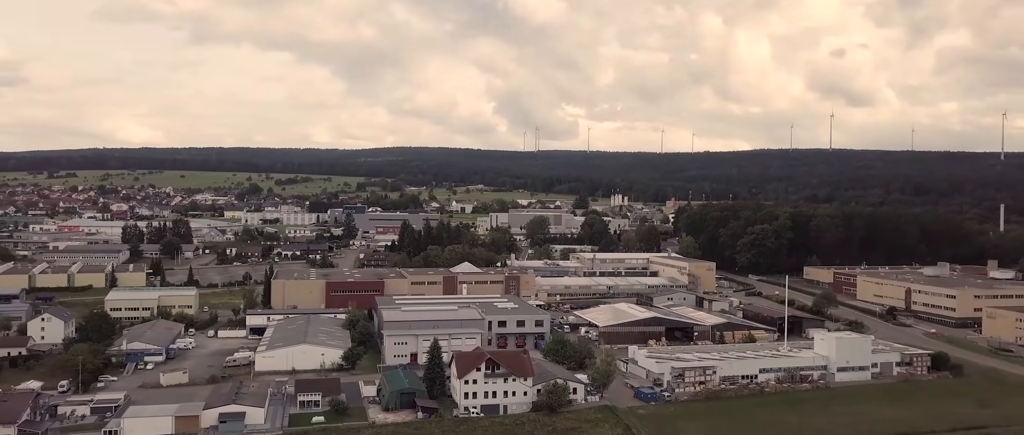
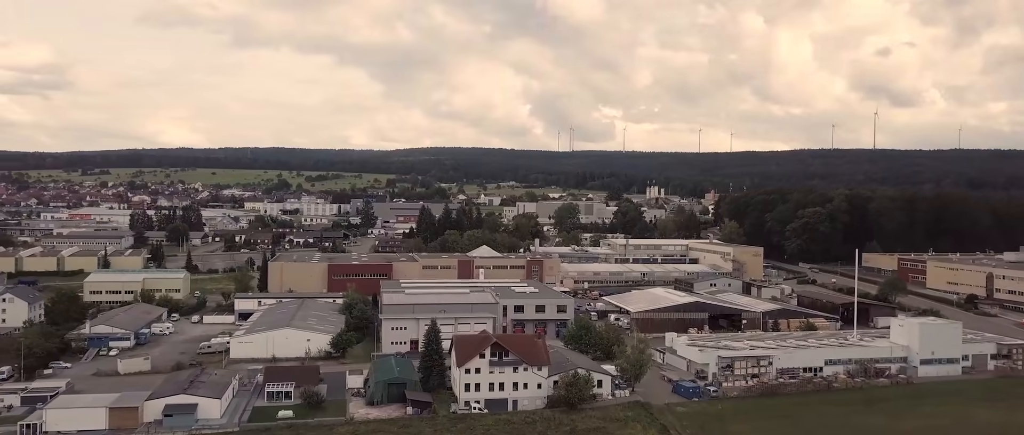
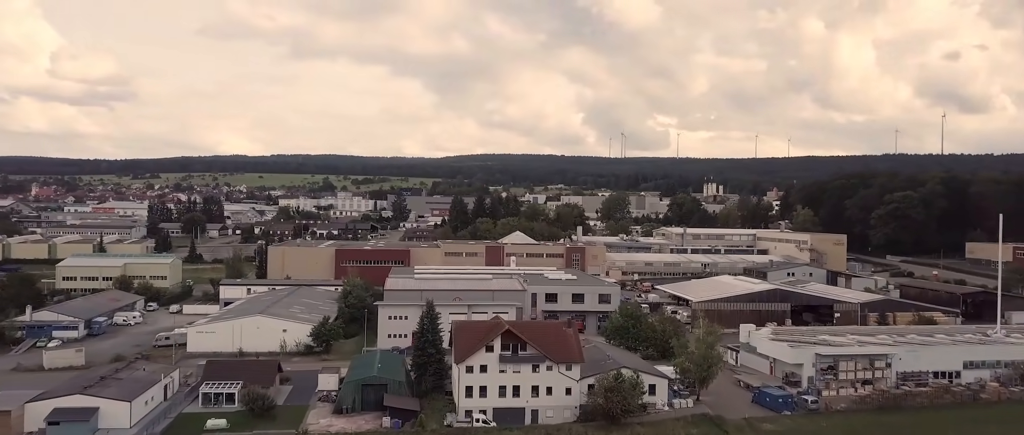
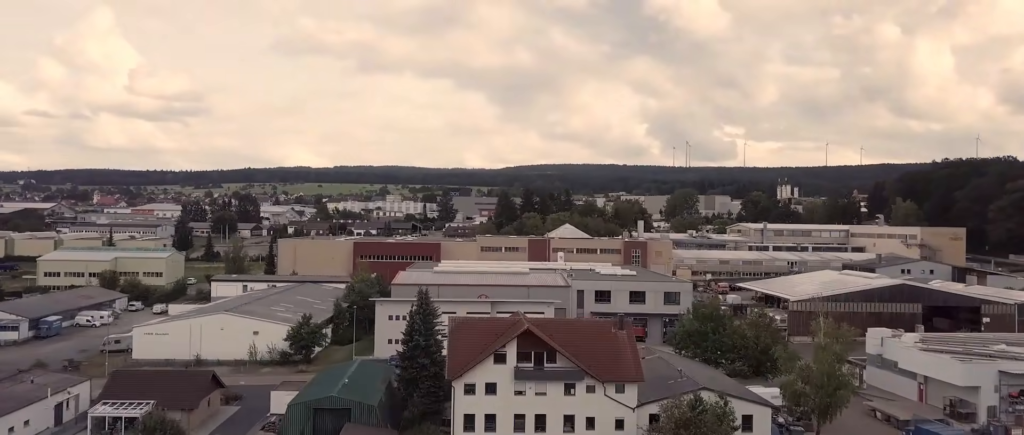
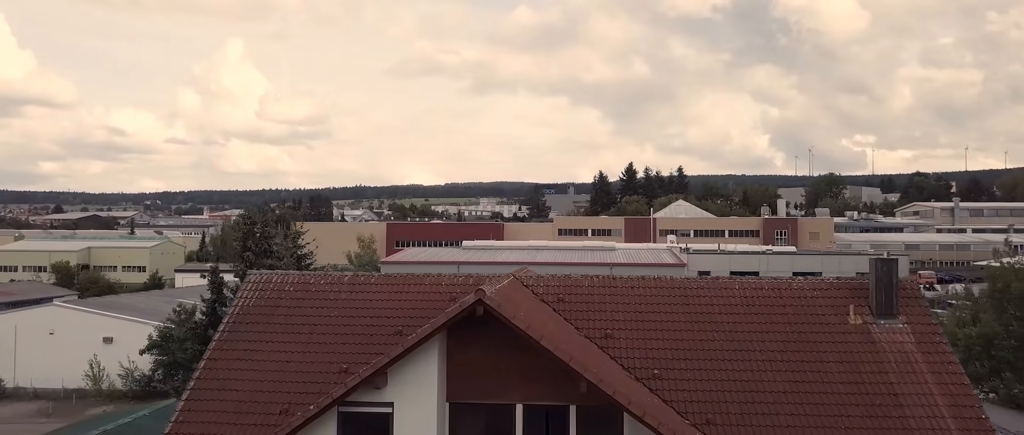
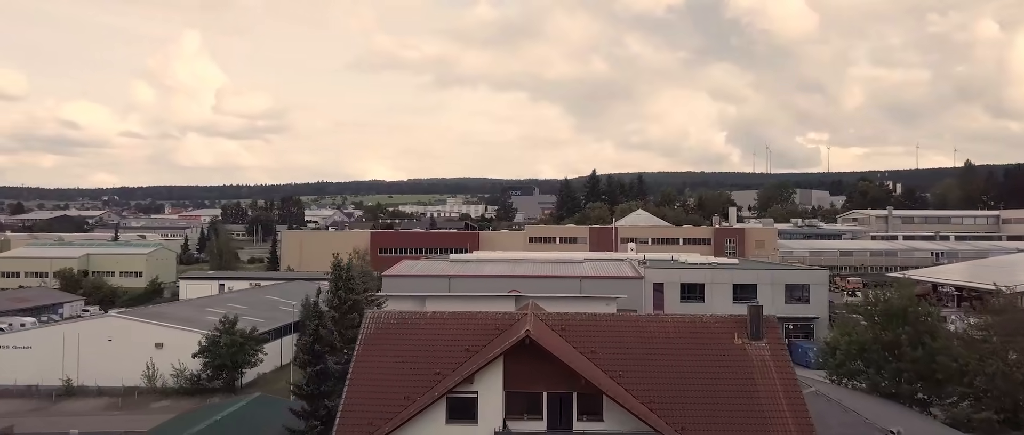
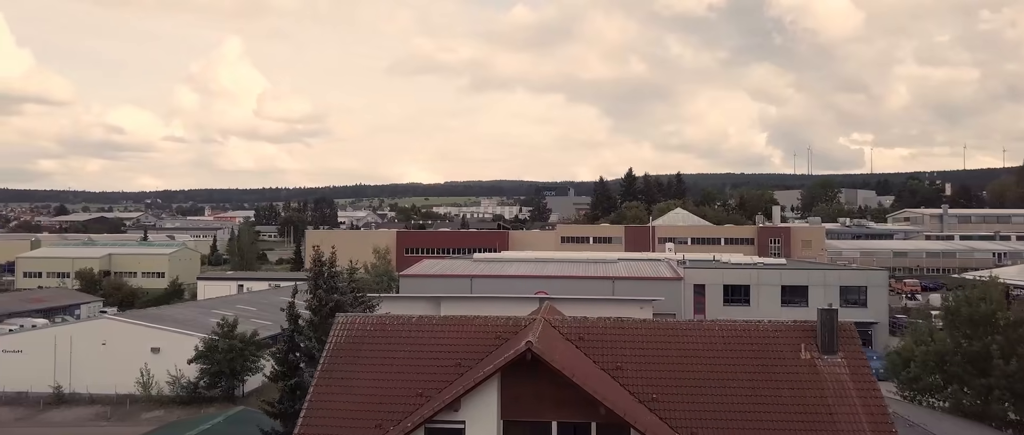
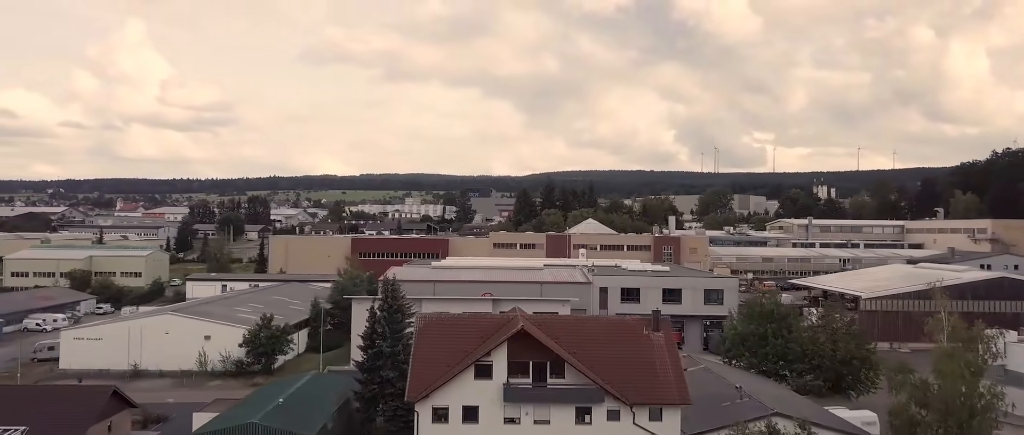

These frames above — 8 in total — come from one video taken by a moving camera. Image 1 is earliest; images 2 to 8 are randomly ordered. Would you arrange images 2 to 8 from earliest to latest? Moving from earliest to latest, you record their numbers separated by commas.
2, 3, 4, 8, 6, 7, 5
